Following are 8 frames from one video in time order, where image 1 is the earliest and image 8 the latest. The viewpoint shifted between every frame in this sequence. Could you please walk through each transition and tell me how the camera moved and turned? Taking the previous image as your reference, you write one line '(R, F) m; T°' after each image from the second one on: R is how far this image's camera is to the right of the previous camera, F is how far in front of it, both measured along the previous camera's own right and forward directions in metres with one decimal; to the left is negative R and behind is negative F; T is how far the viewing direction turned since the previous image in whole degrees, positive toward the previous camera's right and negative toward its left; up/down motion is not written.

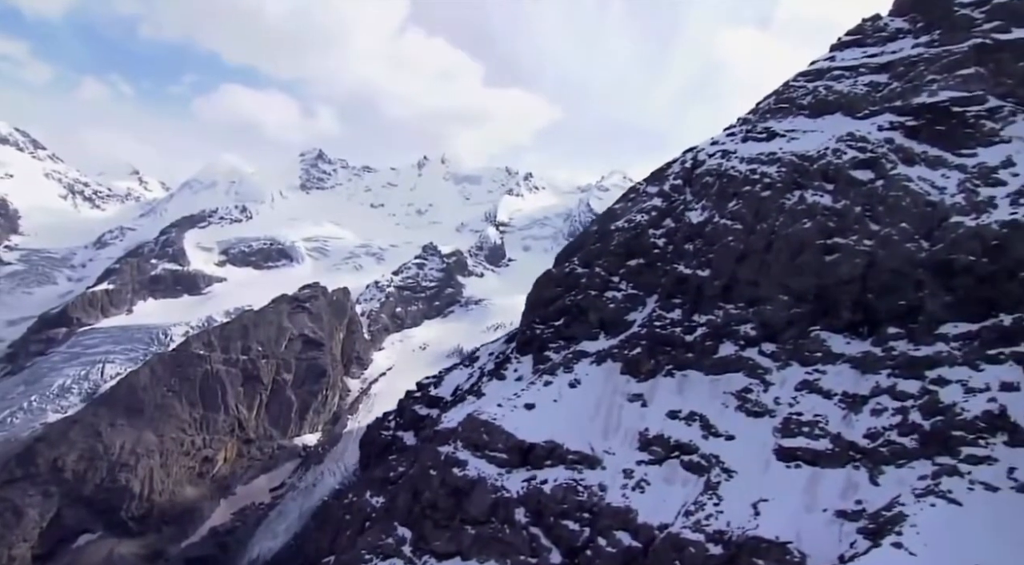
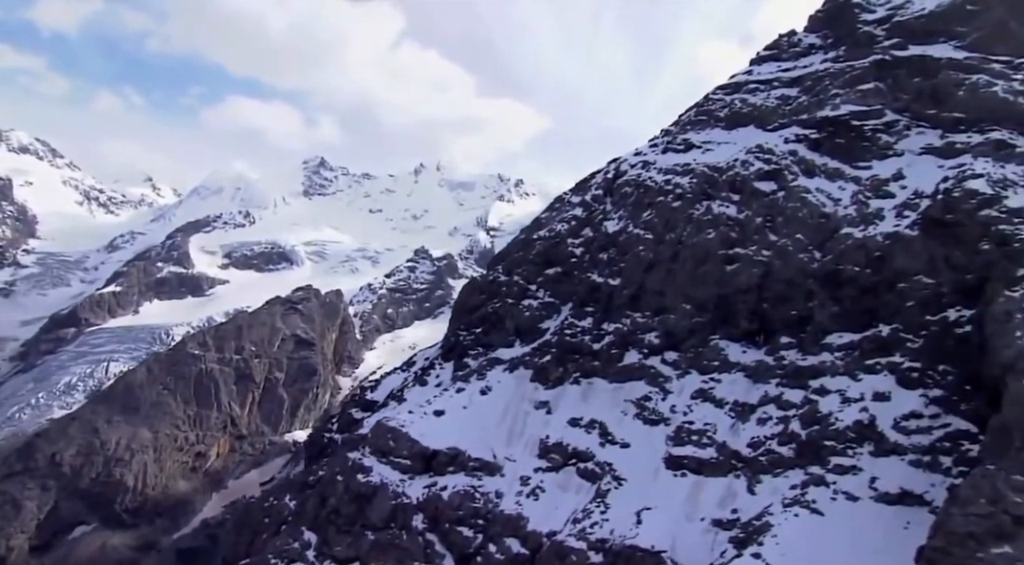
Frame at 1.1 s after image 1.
(+5.3, -0.6) m; 0°
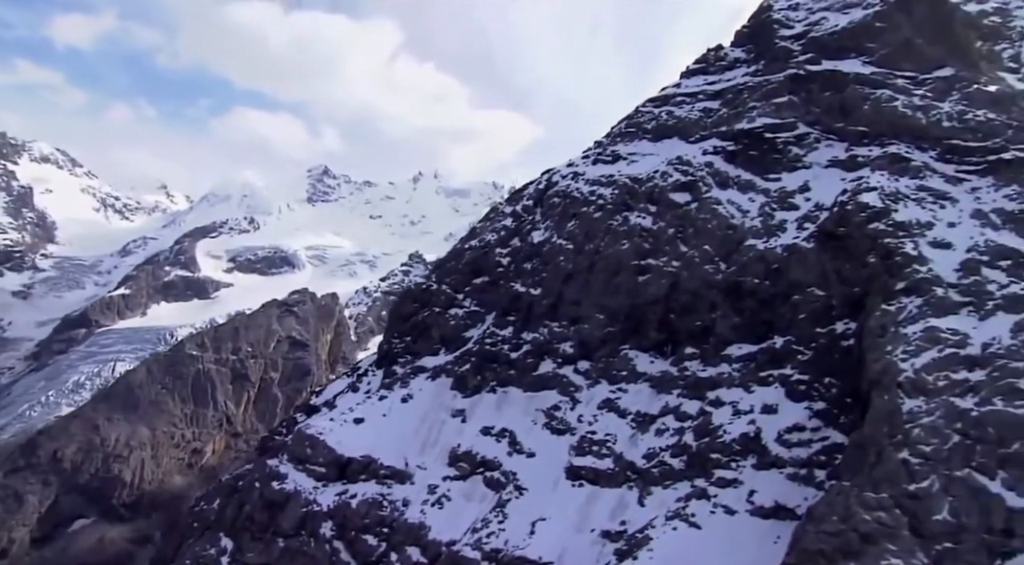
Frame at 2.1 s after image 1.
(+4.9, -0.3) m; 0°
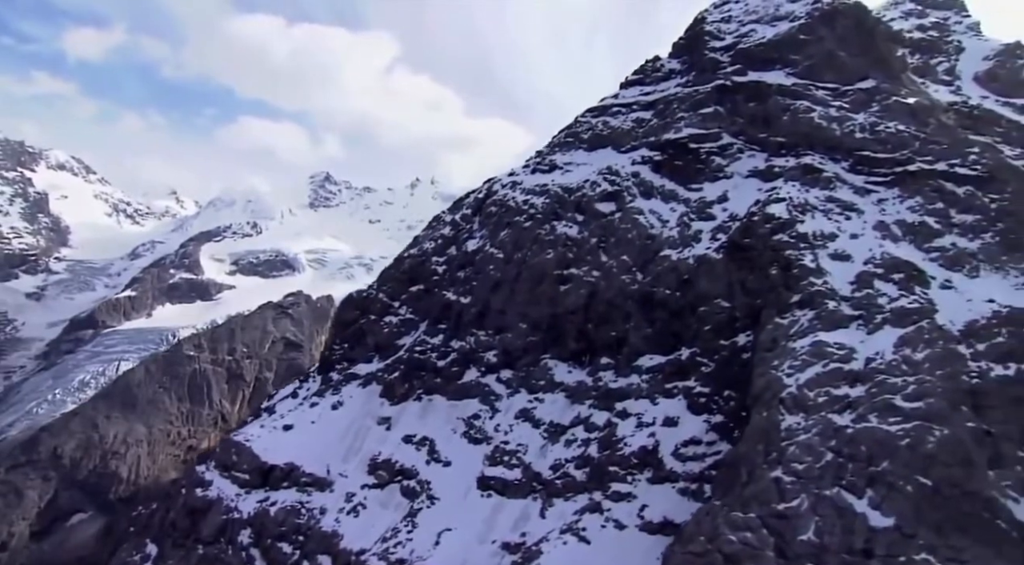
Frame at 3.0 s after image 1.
(+4.4, -0.1) m; 0°
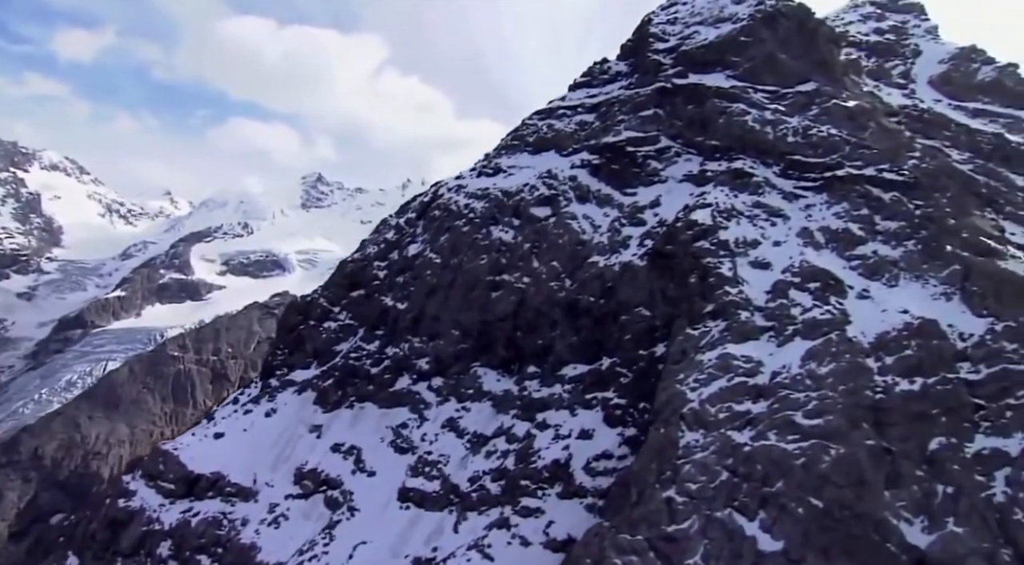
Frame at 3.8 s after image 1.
(+3.6, +1.0) m; 0°
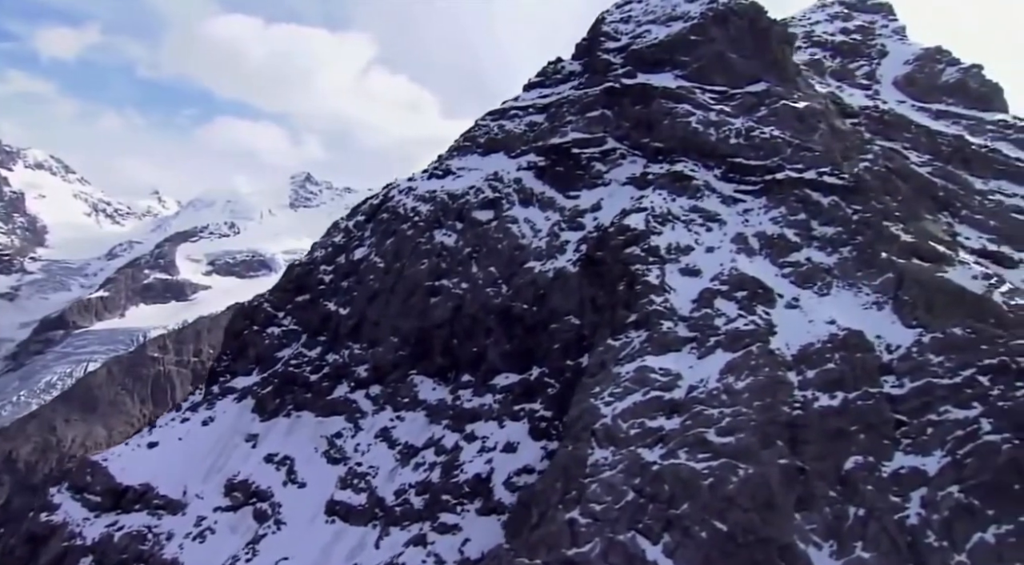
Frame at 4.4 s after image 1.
(+2.8, +1.3) m; 0°
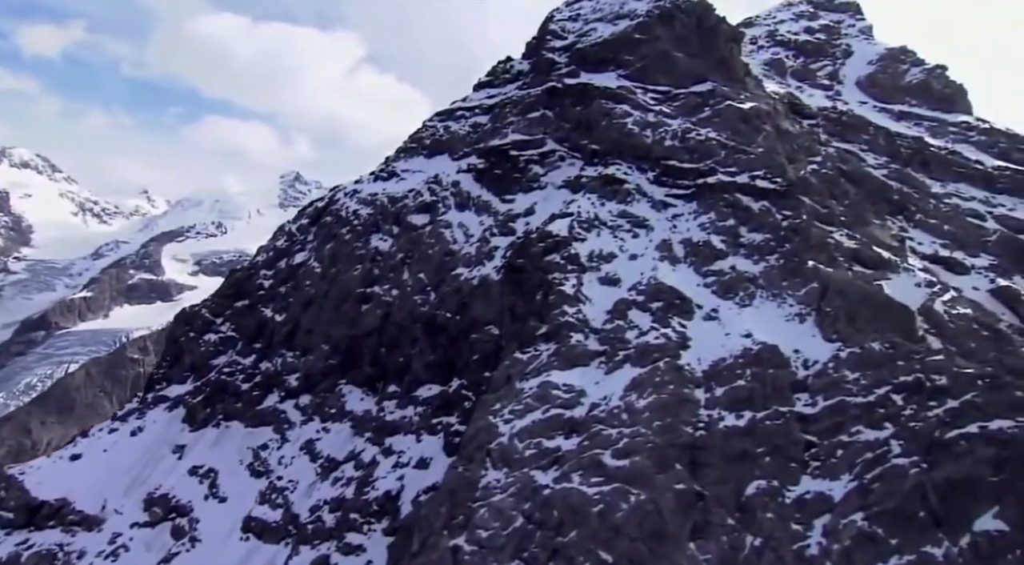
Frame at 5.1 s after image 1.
(+3.1, +1.5) m; 0°
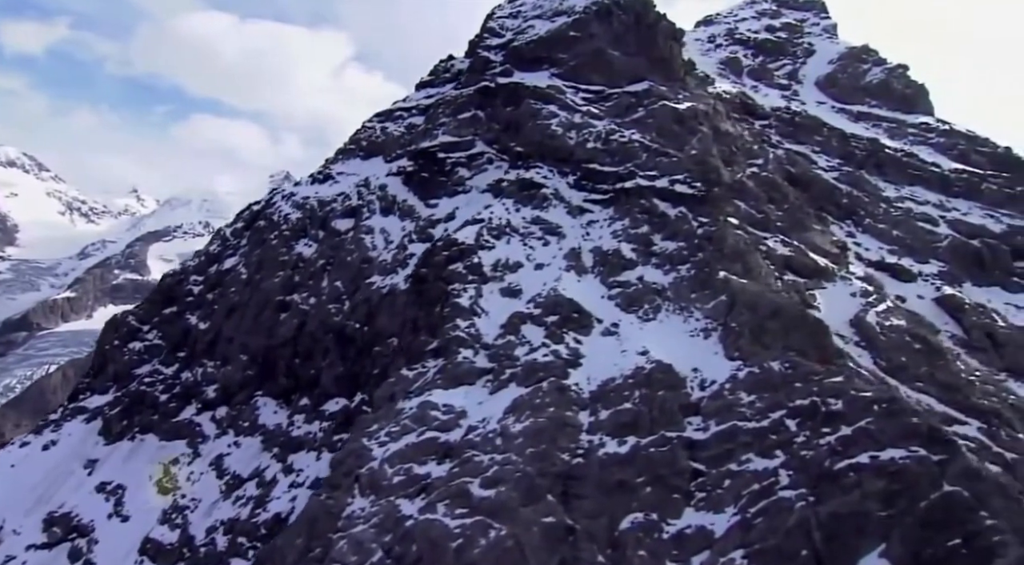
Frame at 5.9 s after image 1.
(+3.5, +1.8) m; 0°
